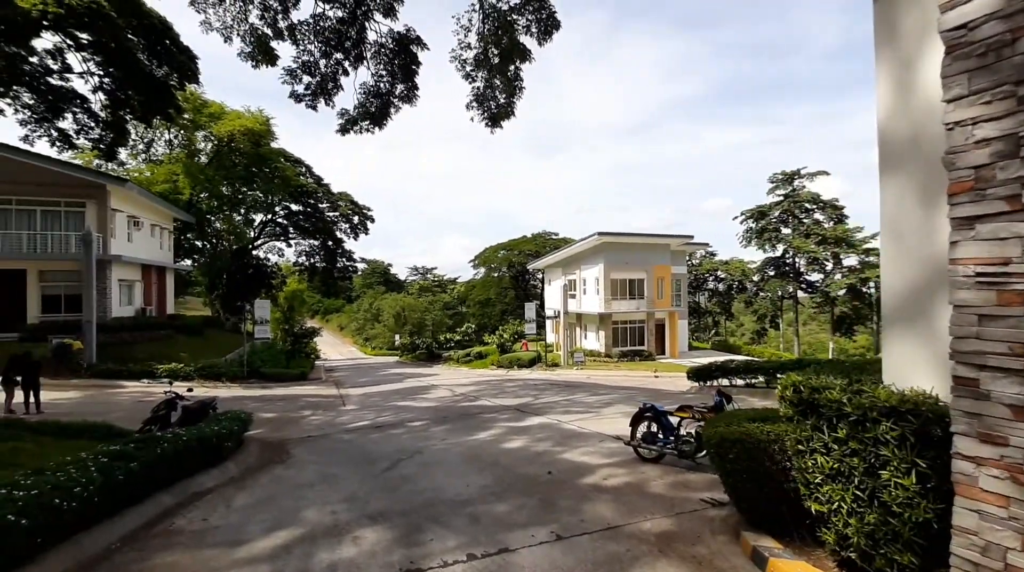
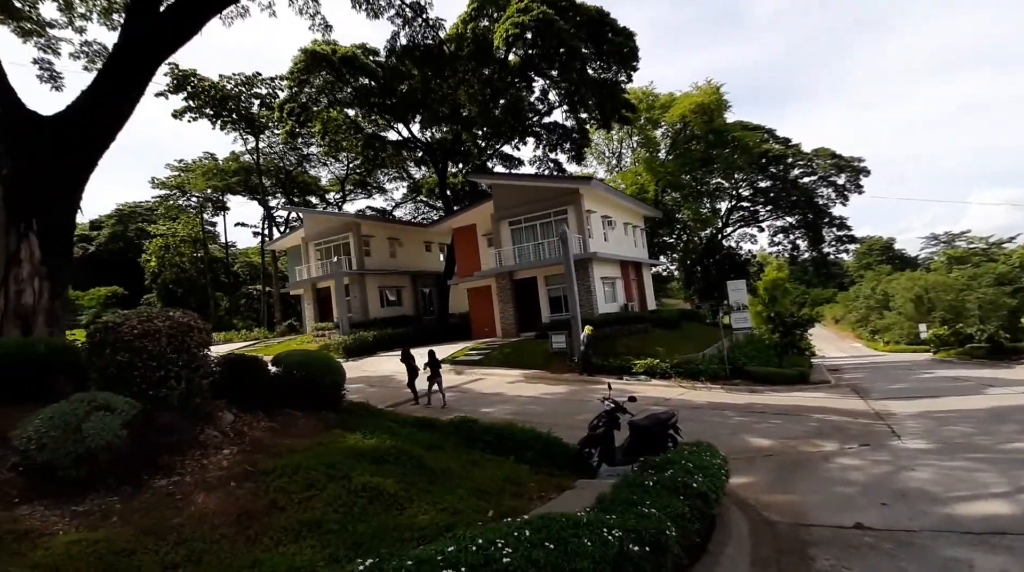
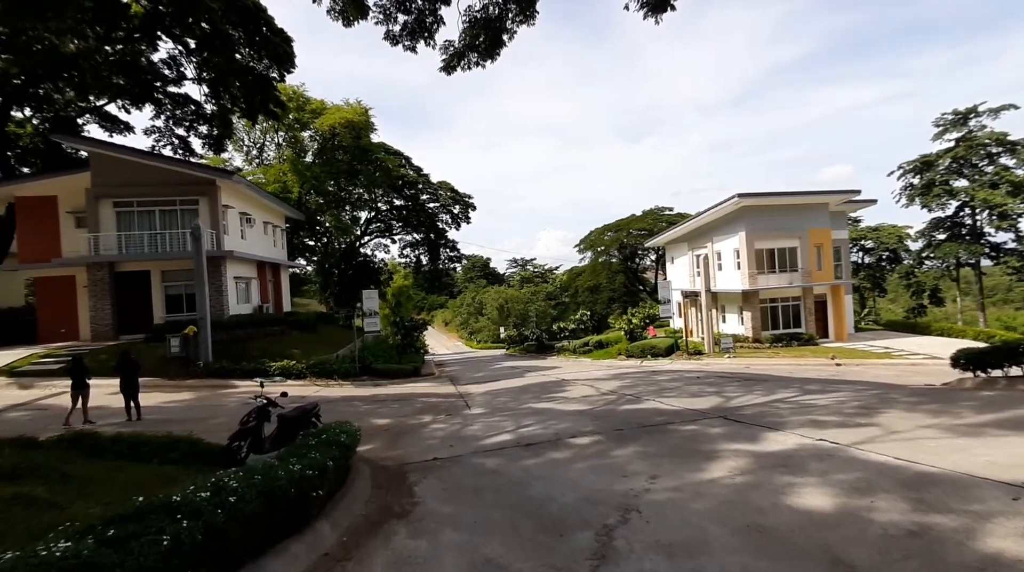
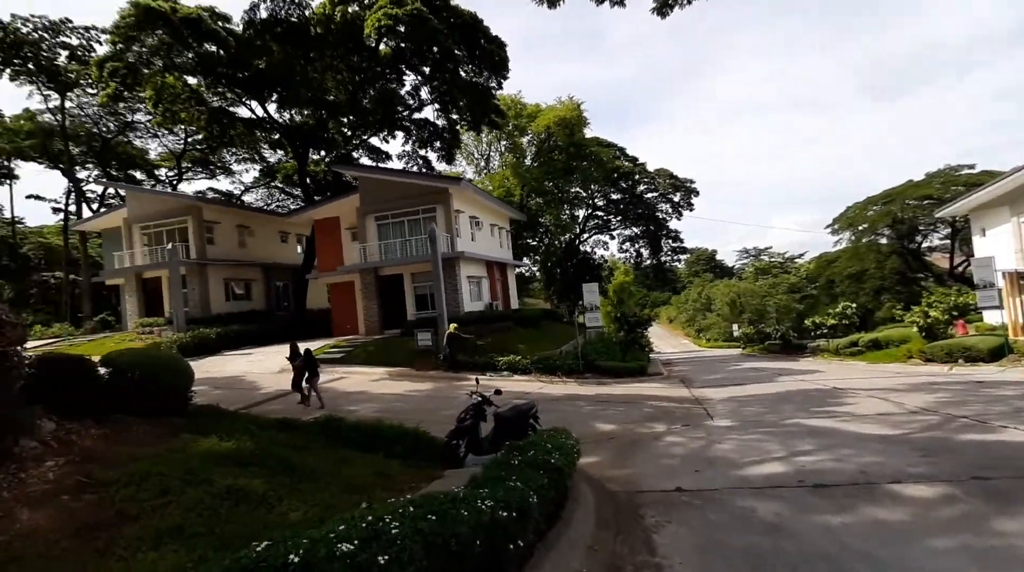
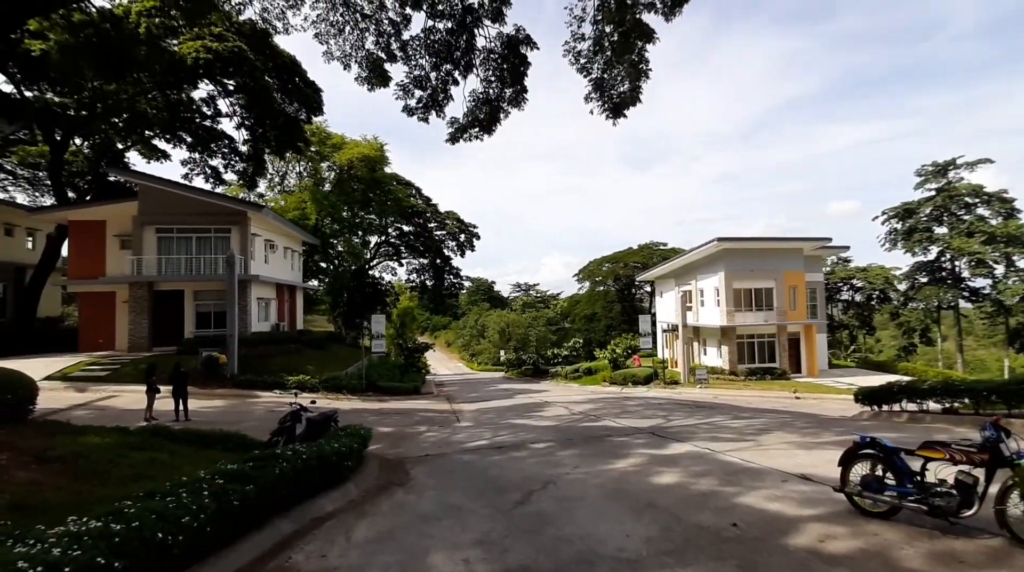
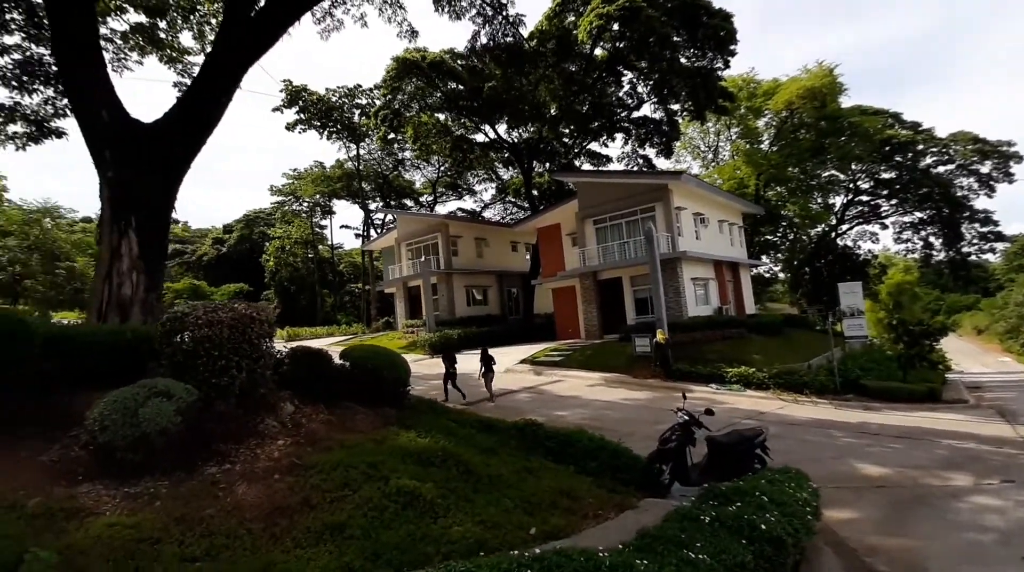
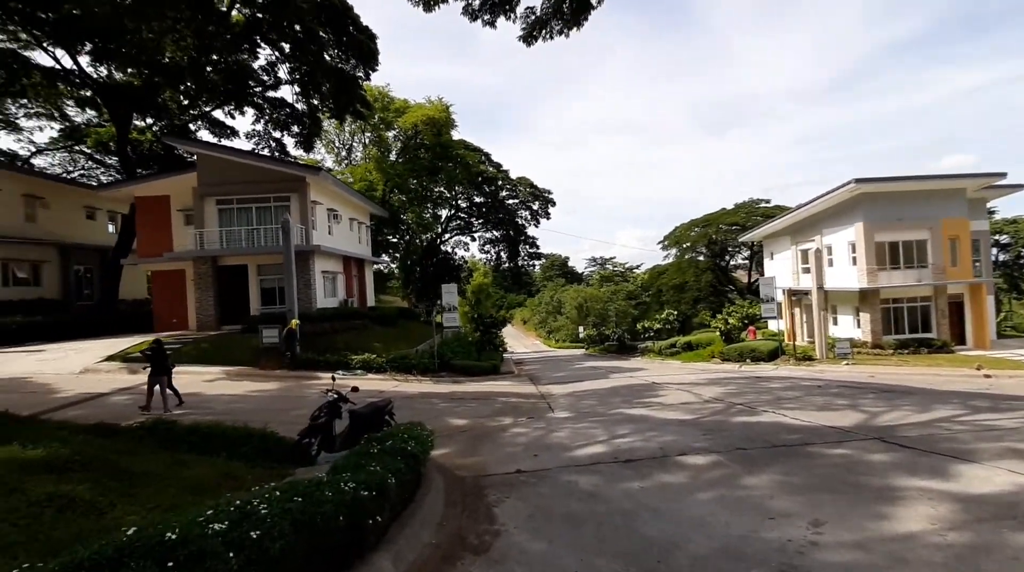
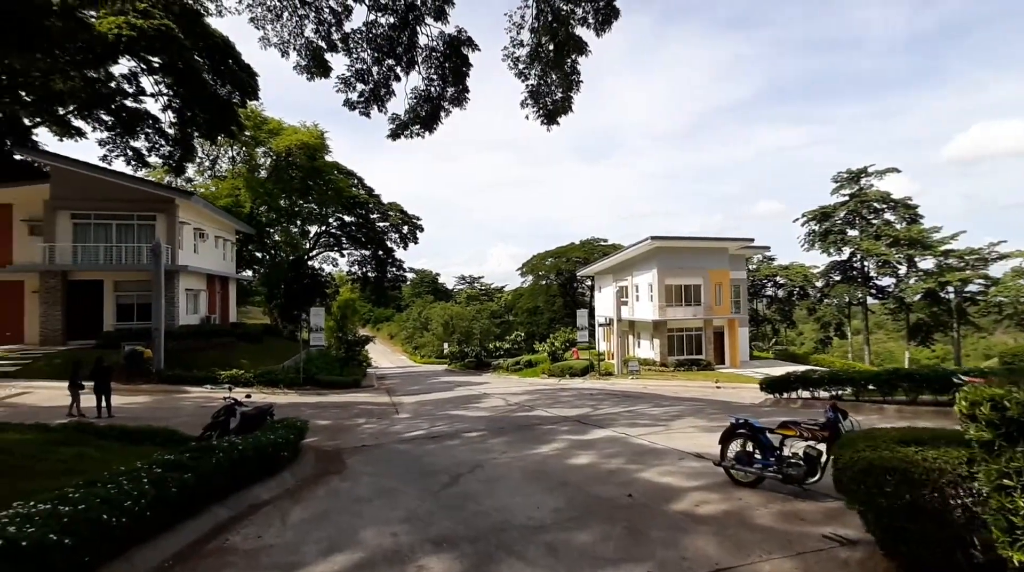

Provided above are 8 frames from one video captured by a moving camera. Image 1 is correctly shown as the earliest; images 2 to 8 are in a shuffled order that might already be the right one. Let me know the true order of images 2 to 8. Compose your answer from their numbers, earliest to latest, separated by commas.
8, 5, 3, 7, 4, 2, 6
